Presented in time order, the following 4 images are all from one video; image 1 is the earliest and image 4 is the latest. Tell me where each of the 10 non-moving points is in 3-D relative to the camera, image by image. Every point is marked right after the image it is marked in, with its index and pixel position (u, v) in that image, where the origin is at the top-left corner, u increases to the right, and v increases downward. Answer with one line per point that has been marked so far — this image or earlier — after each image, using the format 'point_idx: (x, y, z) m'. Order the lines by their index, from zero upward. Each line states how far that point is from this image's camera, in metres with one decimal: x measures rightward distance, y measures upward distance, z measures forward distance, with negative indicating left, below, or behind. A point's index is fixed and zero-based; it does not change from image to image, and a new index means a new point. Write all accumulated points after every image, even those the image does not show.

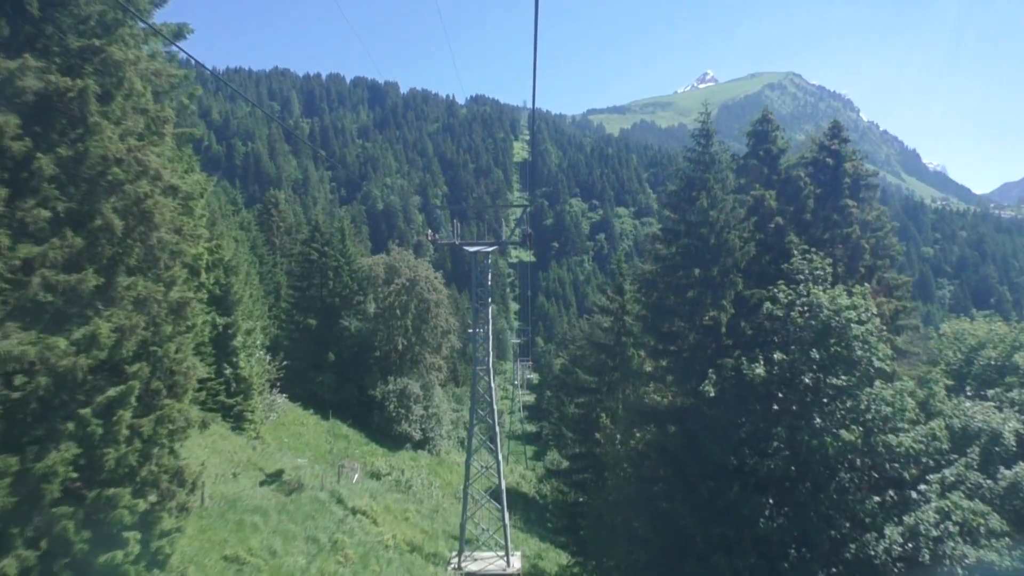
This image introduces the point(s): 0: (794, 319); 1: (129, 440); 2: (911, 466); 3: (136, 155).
0: (+6.0, -0.7, +19.4) m
1: (-6.1, -2.4, +14.3) m
2: (+7.8, -3.4, +17.7) m
3: (-5.9, +2.1, +14.1) m
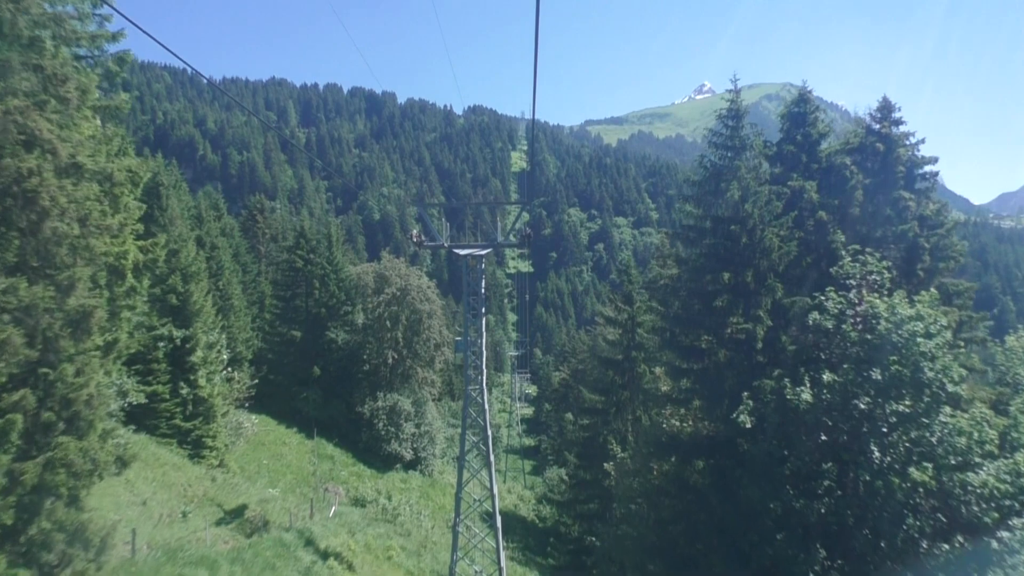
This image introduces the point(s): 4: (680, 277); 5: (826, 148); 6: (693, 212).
0: (+6.0, -0.8, +16.1) m
1: (-6.1, -2.5, +11.0) m
2: (+7.7, -3.5, +14.4) m
3: (-6.0, +2.0, +10.9) m
4: (+3.7, +0.3, +19.7) m
5: (+6.8, +3.0, +19.4) m
6: (+4.1, +1.7, +19.8) m
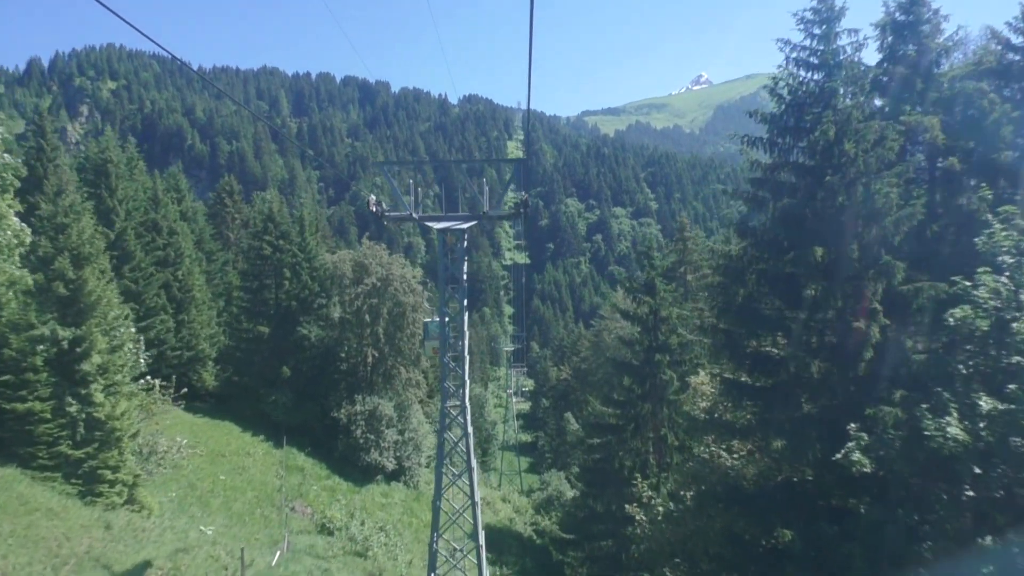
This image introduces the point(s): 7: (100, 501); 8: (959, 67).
0: (+5.8, -0.5, +10.4) m
1: (-6.3, -2.3, +5.2) m
2: (+7.6, -3.3, +8.7) m
3: (-6.1, +2.2, +5.1) m
4: (+3.5, +0.5, +13.9) m
5: (+6.6, +3.3, +13.7) m
6: (+3.9, +2.0, +14.1) m
7: (-8.6, -4.4, +18.9) m
8: (+7.0, +3.4, +14.1) m
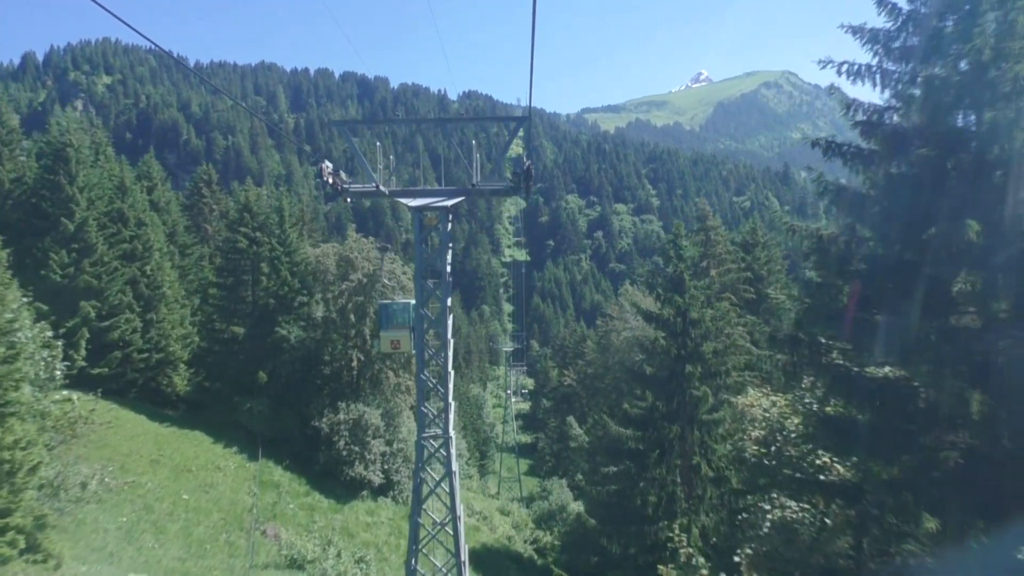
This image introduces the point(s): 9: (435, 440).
0: (+5.8, -0.5, +6.3) m
1: (-6.3, -2.2, +1.2) m
2: (+7.5, -3.3, +4.6) m
3: (-6.1, +2.3, +1.0) m
4: (+3.5, +0.6, +9.9) m
5: (+6.6, +3.4, +9.6) m
6: (+3.9, +2.0, +10.0) m
7: (-8.6, -4.4, +14.8) m
8: (+6.9, +3.5, +10.1) m
9: (-1.4, -2.8, +17.5) m
